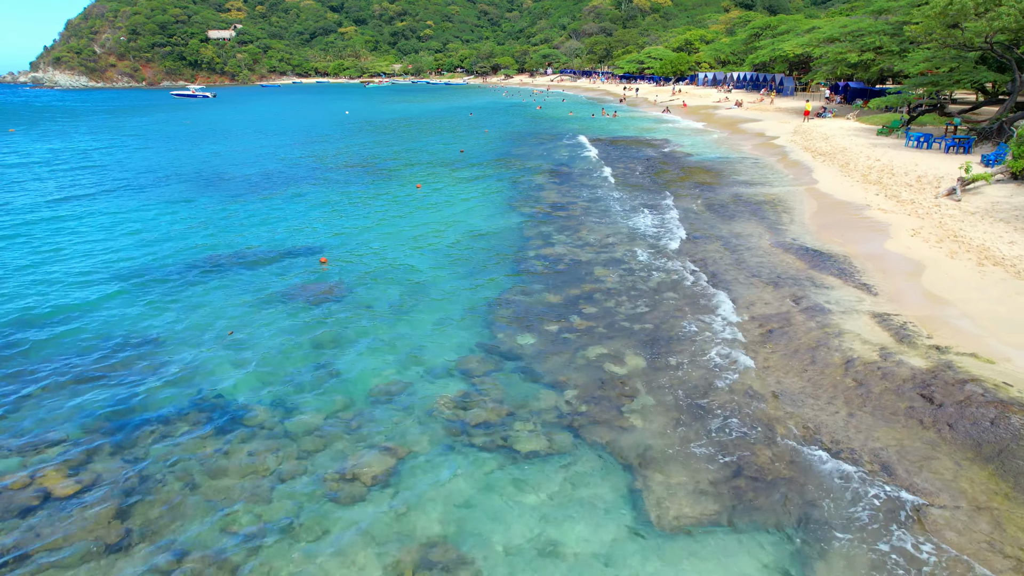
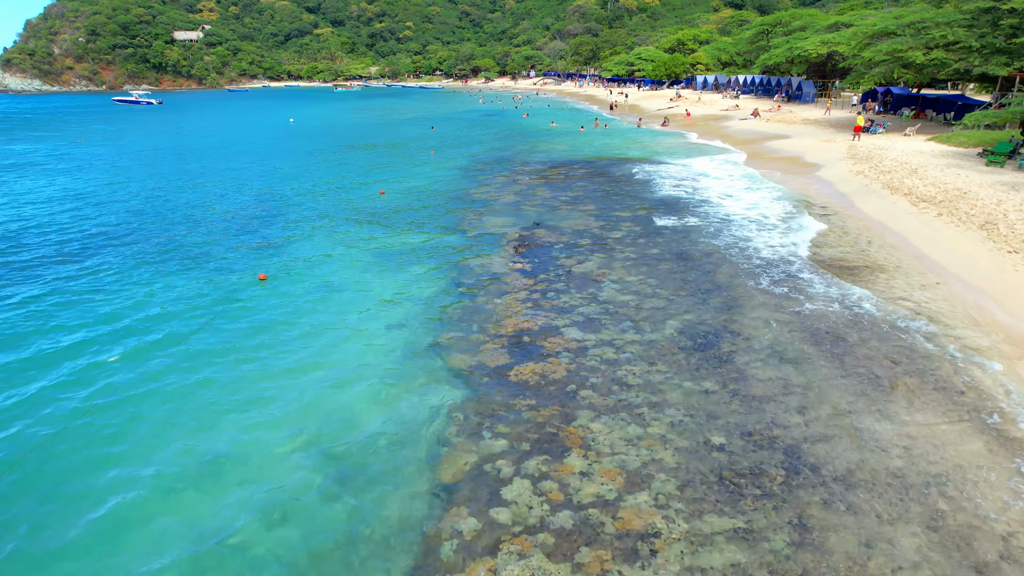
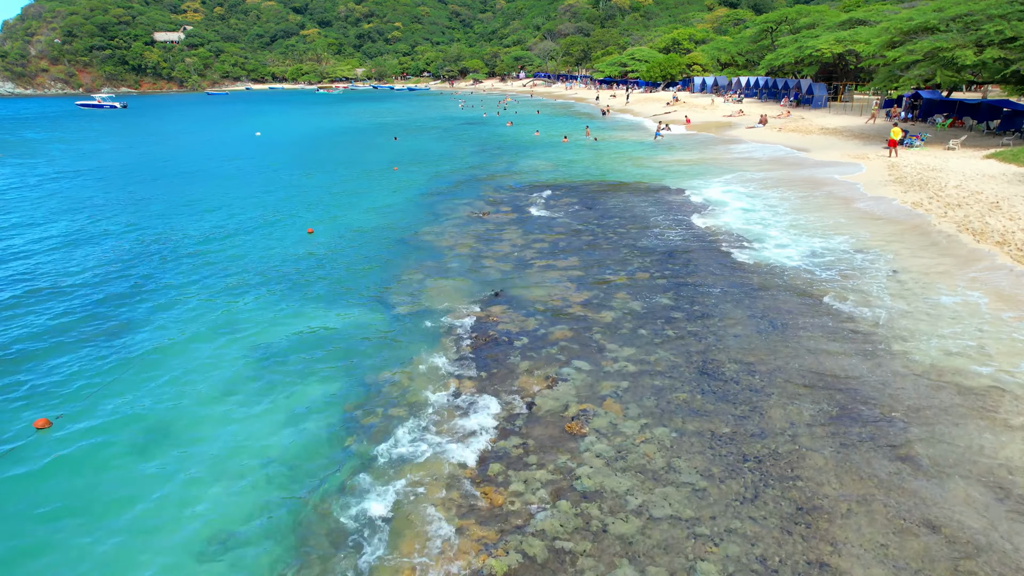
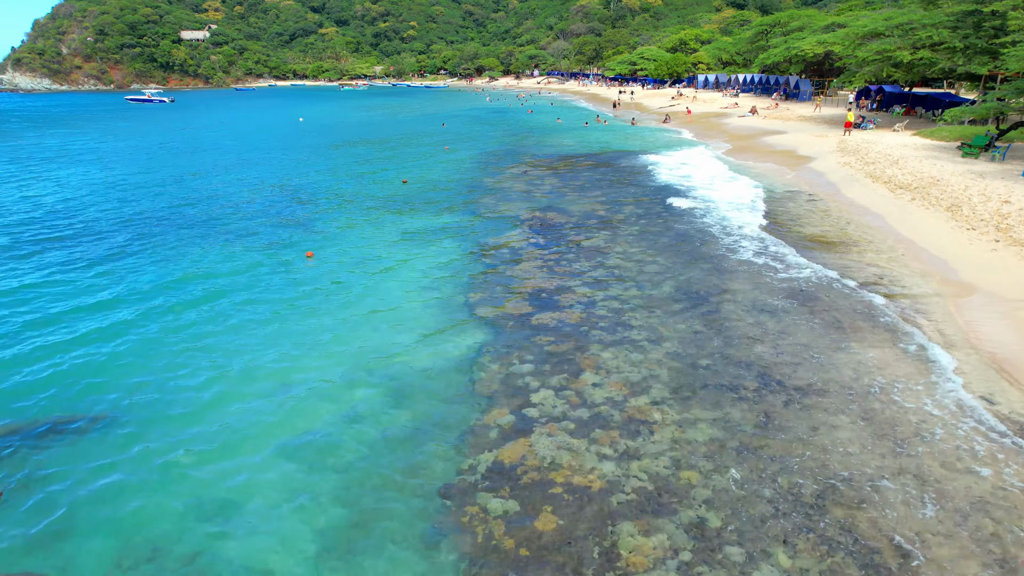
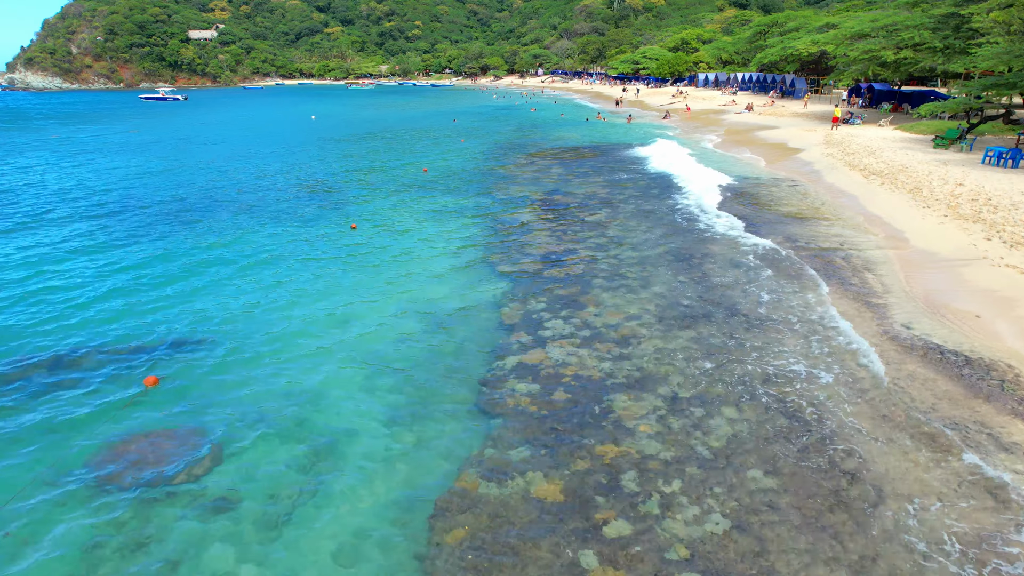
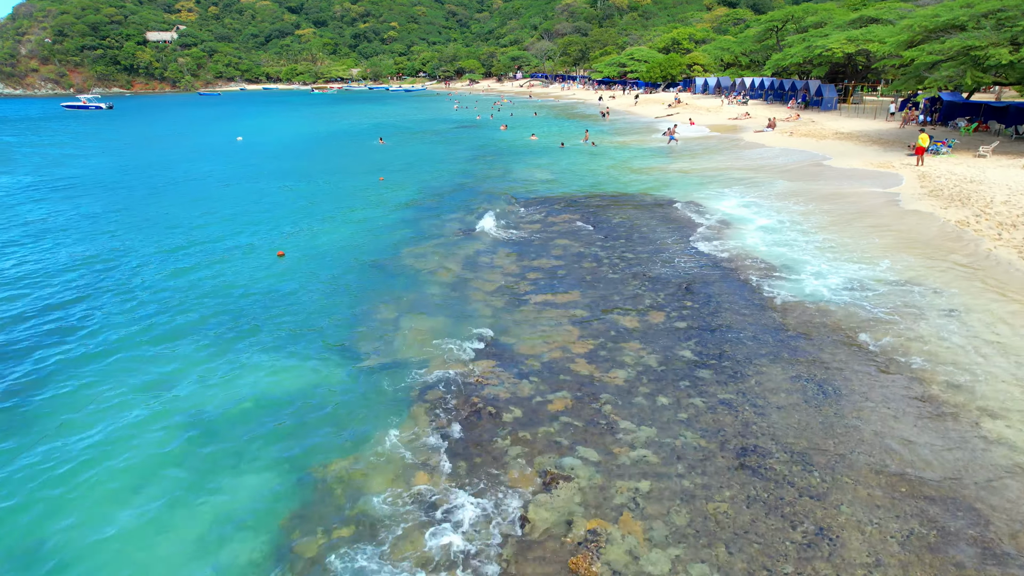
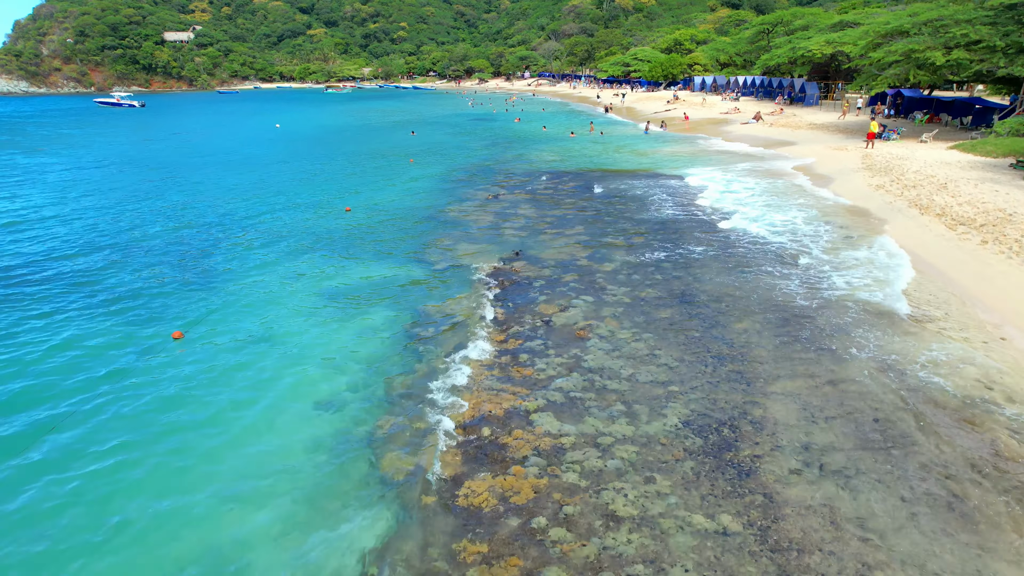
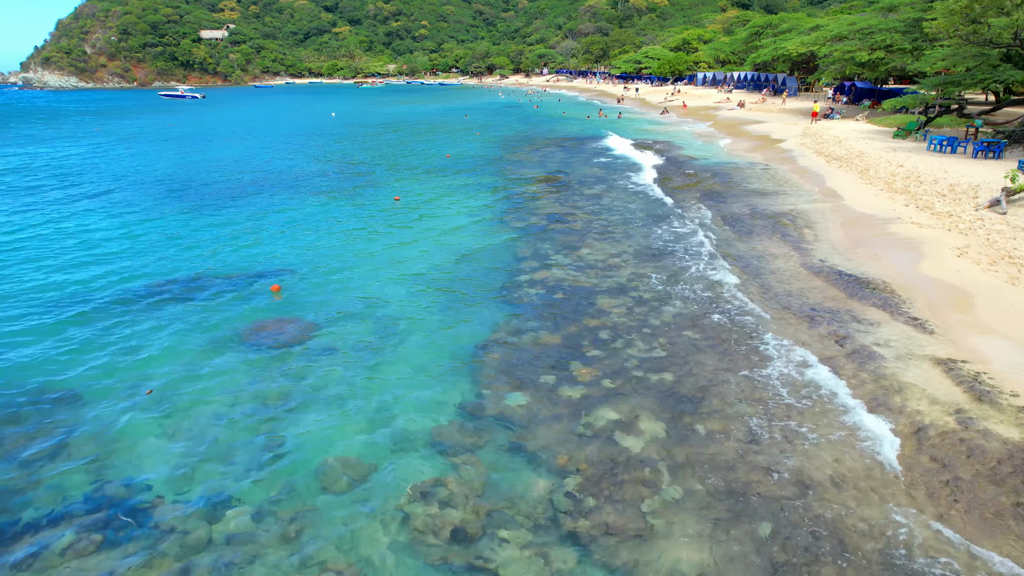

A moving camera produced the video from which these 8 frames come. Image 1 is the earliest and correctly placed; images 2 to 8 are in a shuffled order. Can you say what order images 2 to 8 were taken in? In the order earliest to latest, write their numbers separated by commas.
8, 5, 4, 2, 7, 3, 6
